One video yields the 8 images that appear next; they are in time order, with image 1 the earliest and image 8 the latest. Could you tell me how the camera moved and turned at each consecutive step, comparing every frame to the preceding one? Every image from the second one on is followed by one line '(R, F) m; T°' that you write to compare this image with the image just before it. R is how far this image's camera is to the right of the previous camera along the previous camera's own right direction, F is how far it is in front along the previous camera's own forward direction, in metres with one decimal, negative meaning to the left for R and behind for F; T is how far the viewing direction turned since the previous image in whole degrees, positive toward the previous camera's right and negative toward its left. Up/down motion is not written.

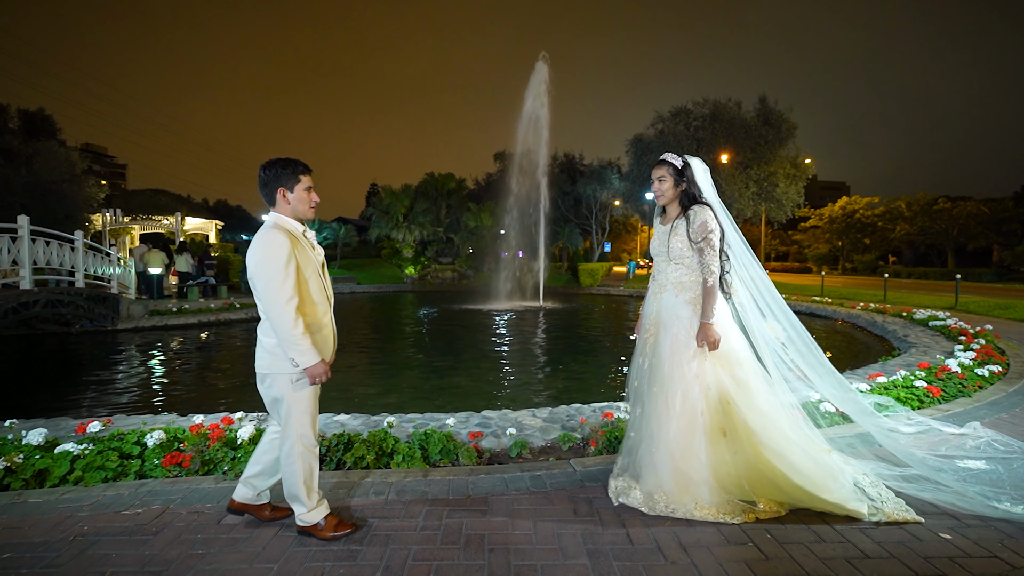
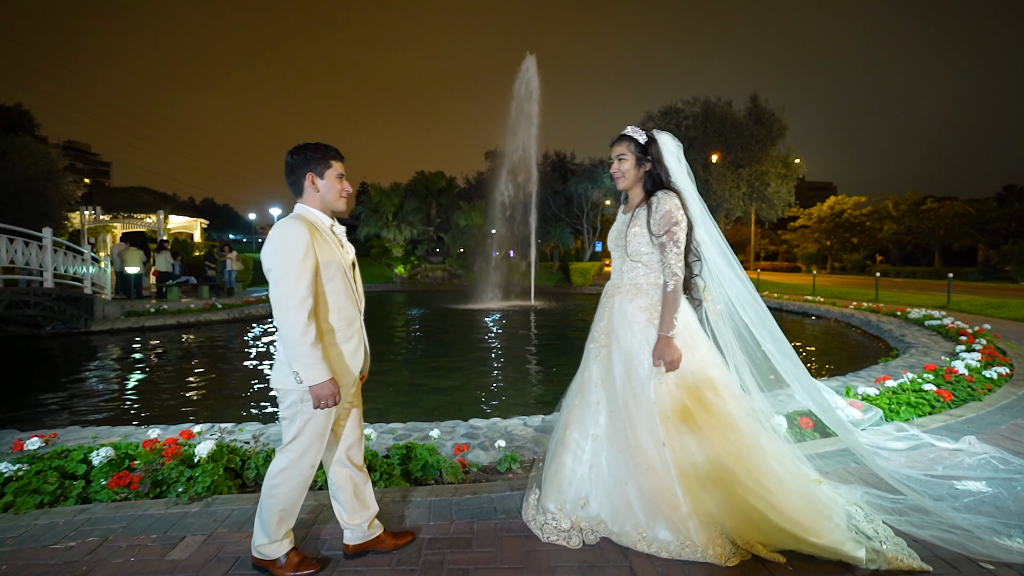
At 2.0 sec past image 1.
(0.0, +0.4) m; +1°
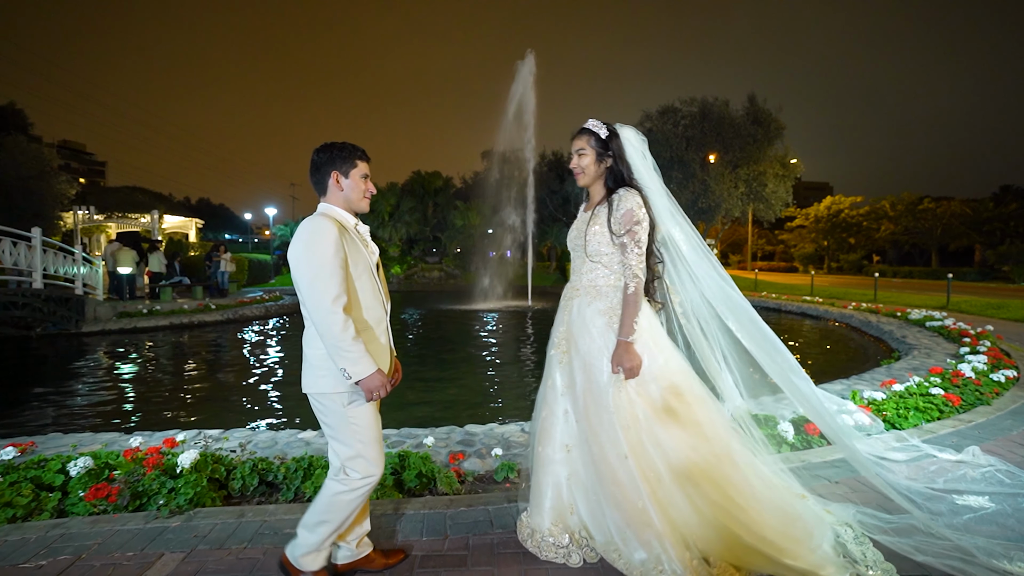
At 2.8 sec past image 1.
(0.0, +0.2) m; 0°
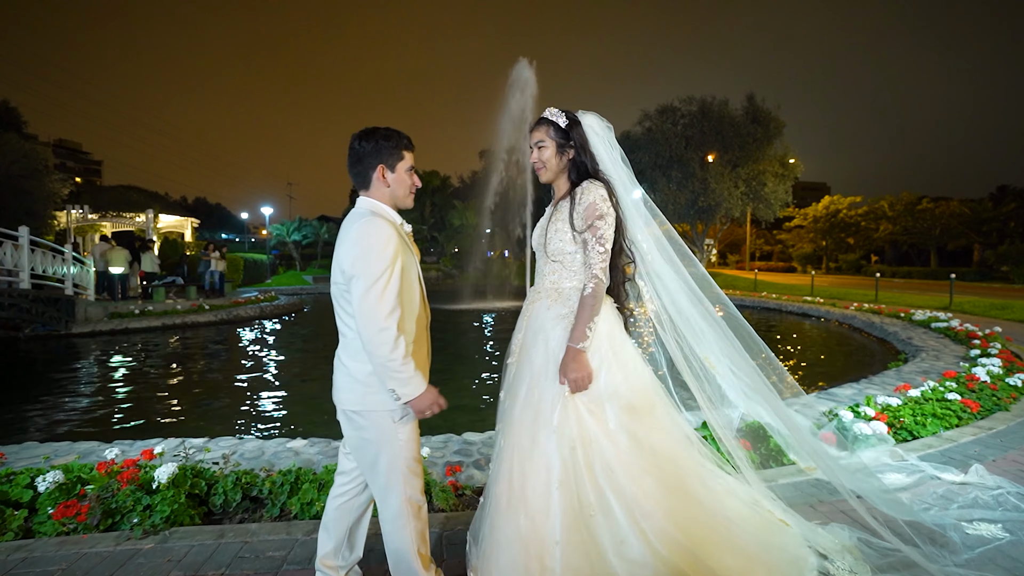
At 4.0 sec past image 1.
(0.0, +0.2) m; 0°
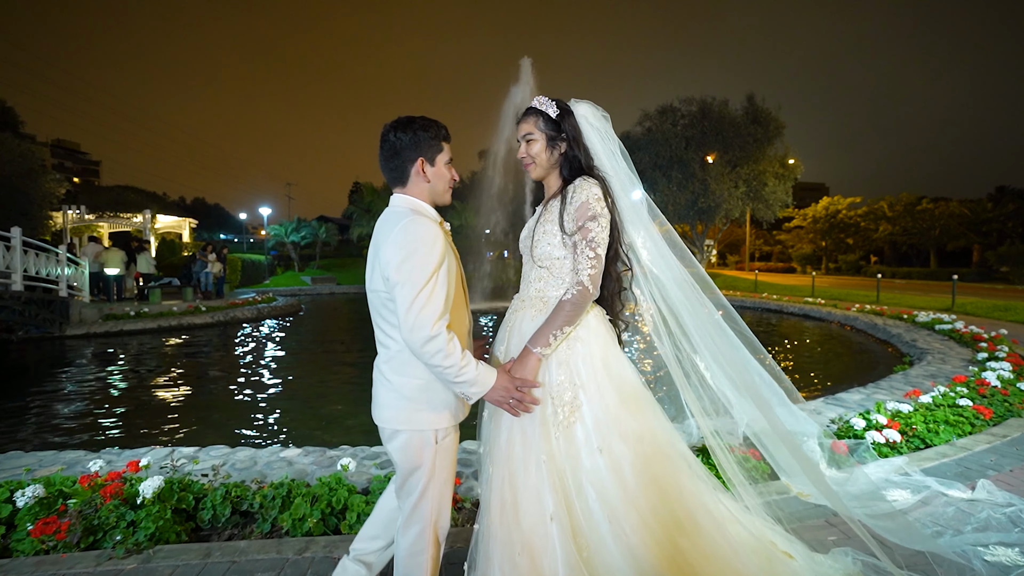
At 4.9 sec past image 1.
(0.0, +0.2) m; 0°
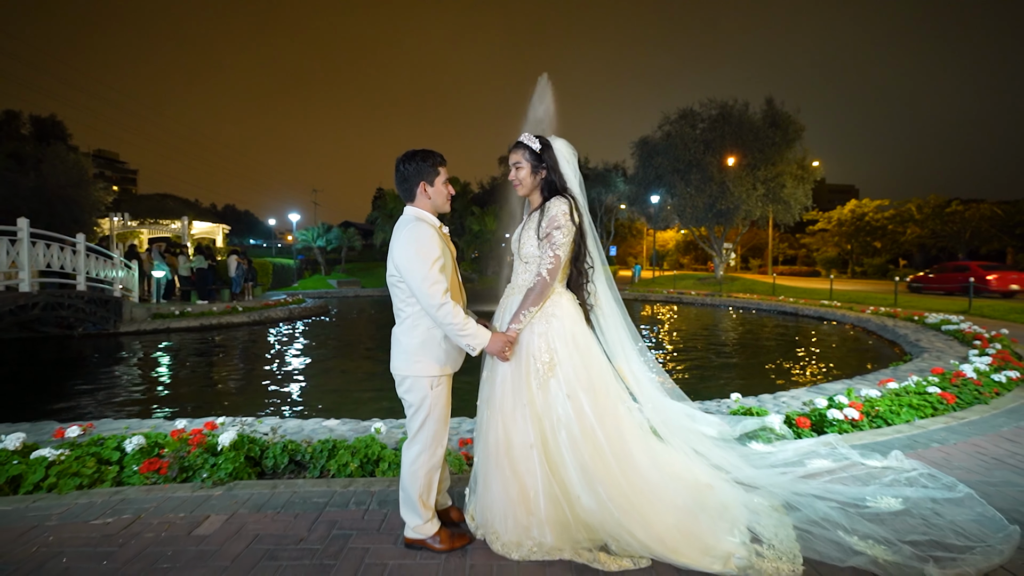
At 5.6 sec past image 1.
(+0.2, -0.8) m; -2°
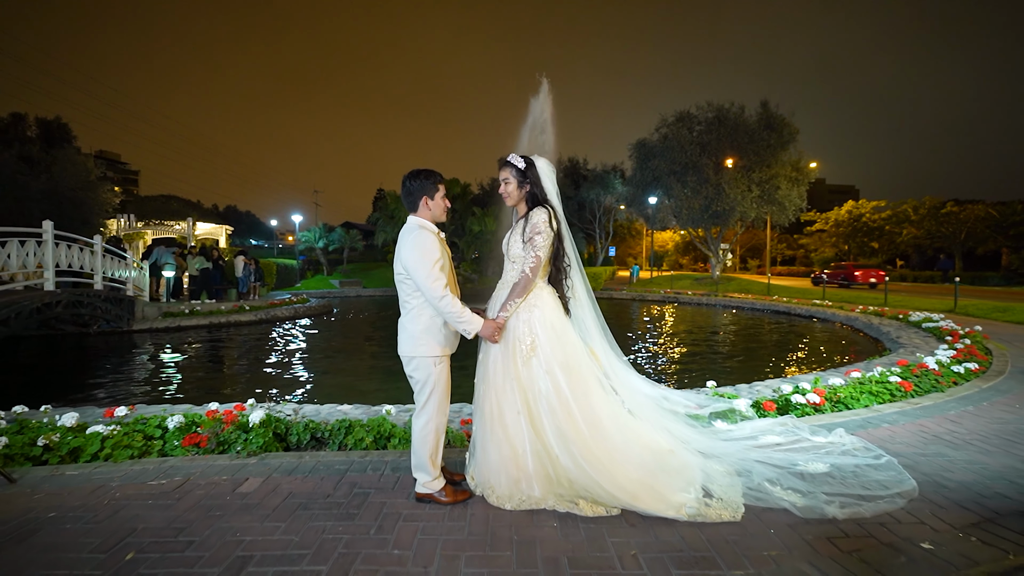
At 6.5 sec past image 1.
(0.0, -0.6) m; 0°
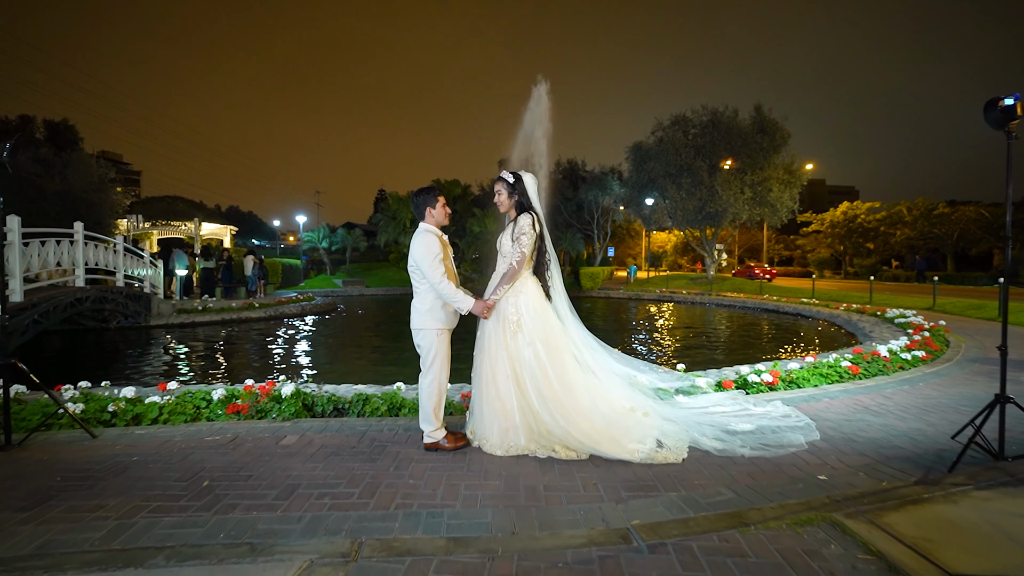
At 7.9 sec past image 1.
(+0.1, -0.9) m; 0°
